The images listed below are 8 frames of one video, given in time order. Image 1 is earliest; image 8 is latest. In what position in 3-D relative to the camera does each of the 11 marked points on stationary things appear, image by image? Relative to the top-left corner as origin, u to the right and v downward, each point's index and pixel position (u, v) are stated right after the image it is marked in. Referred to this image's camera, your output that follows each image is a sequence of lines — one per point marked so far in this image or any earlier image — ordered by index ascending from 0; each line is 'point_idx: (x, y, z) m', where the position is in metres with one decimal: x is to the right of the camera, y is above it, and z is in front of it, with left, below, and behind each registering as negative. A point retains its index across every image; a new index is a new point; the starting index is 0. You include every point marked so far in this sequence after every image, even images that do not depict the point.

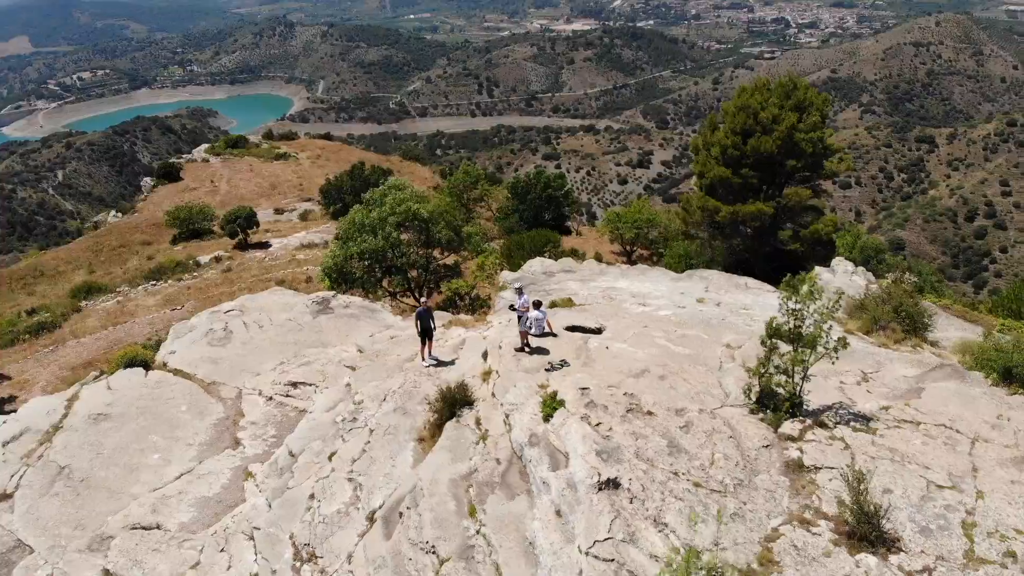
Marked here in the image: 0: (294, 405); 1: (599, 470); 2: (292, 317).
0: (-3.6, -1.9, +13.7) m
1: (+1.0, -2.1, +9.6) m
2: (-4.5, -0.6, +17.2) m
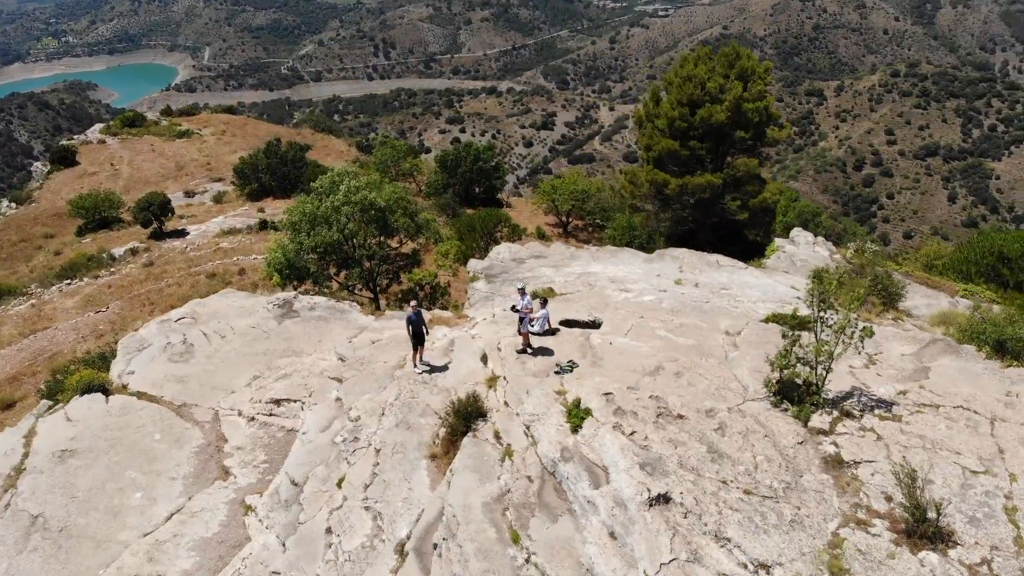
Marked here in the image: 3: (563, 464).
0: (-3.6, -2.1, +12.8) m
1: (+1.5, -2.2, +9.2) m
2: (-5.0, -0.7, +16.1) m
3: (+0.6, -2.1, +9.9) m
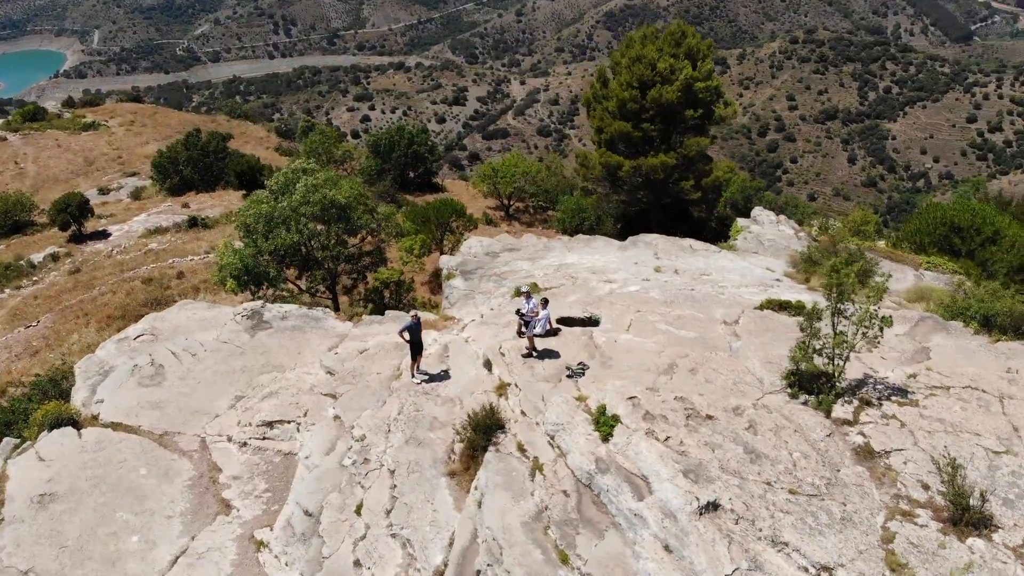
0: (-3.5, -2.3, +12.1) m
1: (+2.0, -2.3, +9.1) m
2: (-5.2, -0.9, +15.1) m
3: (+1.0, -2.2, +9.7) m
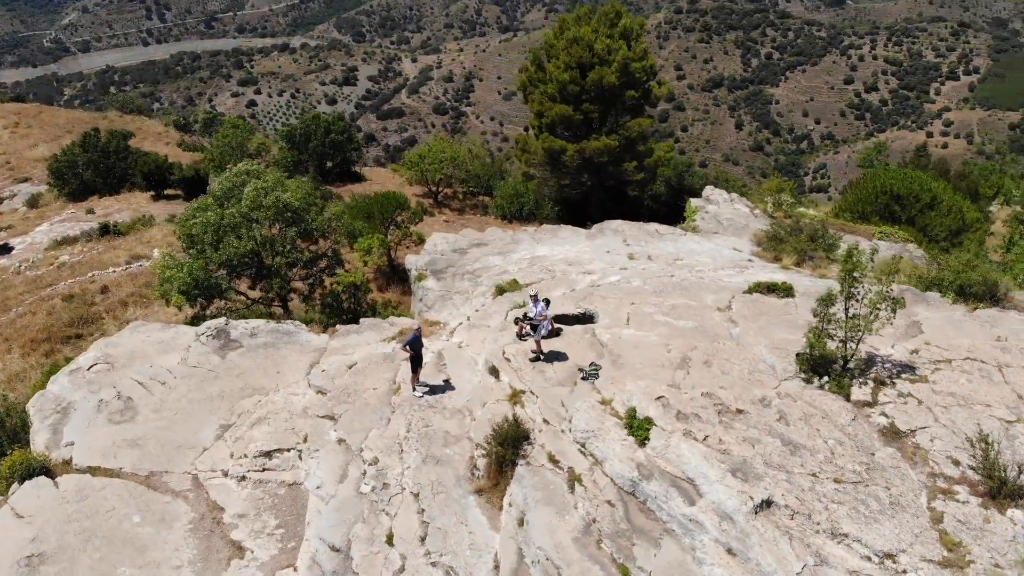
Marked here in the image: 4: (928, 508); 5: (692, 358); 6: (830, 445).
0: (-3.2, -2.6, +11.4) m
1: (+2.6, -2.2, +9.0) m
2: (-5.4, -1.3, +14.1) m
3: (+1.5, -2.2, +9.5) m
4: (+4.5, -2.4, +9.0) m
5: (+2.6, -1.0, +11.7) m
6: (+3.8, -1.9, +9.8) m
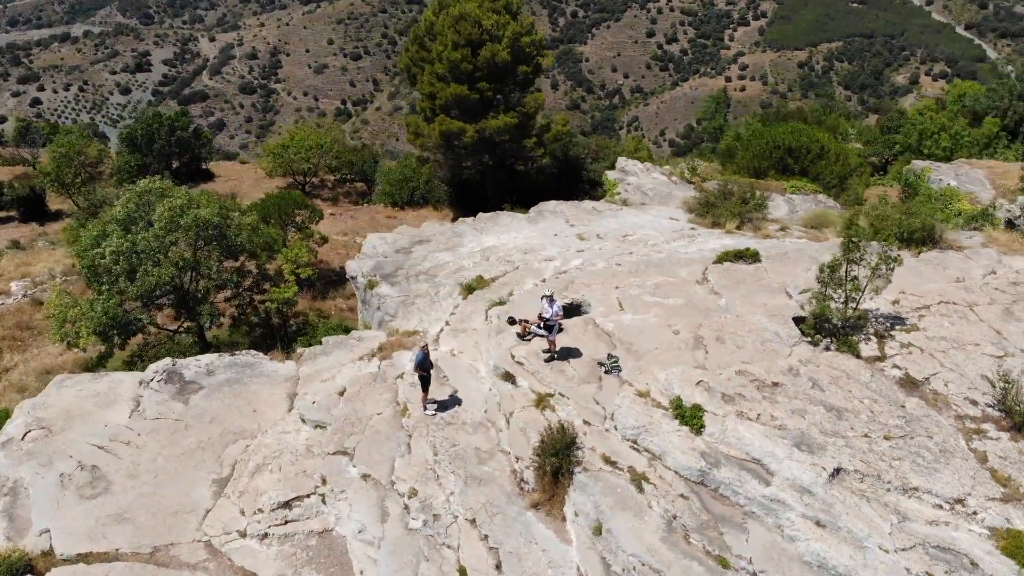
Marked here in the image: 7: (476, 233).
0: (-2.6, -3.1, +10.5) m
1: (+3.5, -2.0, +9.3) m
2: (-5.5, -1.9, +12.7) m
3: (+2.3, -2.1, +9.6) m
4: (+5.4, -1.9, +9.7) m
5: (+2.7, -0.7, +11.9) m
6: (+4.4, -1.4, +10.3) m
7: (-0.8, +1.1, +17.2) m
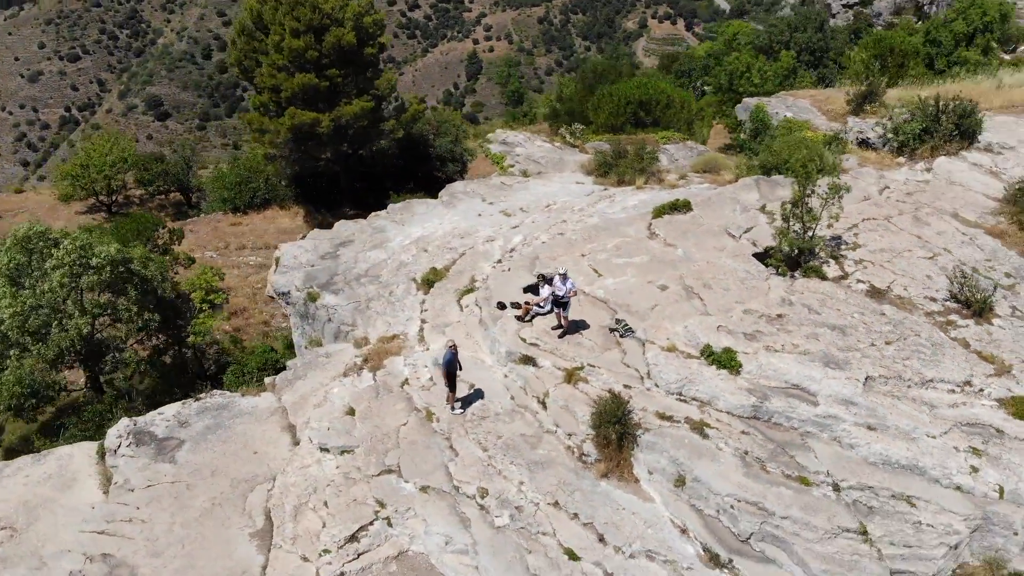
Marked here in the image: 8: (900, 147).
0: (-1.6, -3.3, +10.1) m
1: (+4.3, -1.1, +10.5) m
2: (-5.1, -2.7, +11.4) m
3: (+3.2, -1.4, +10.4) m
4: (+6.0, -0.7, +11.3) m
5: (+2.7, 0.0, +12.7) m
6: (+4.9, -0.4, +11.6) m
7: (-2.4, +1.2, +16.8) m
8: (+8.1, +2.9, +17.2) m
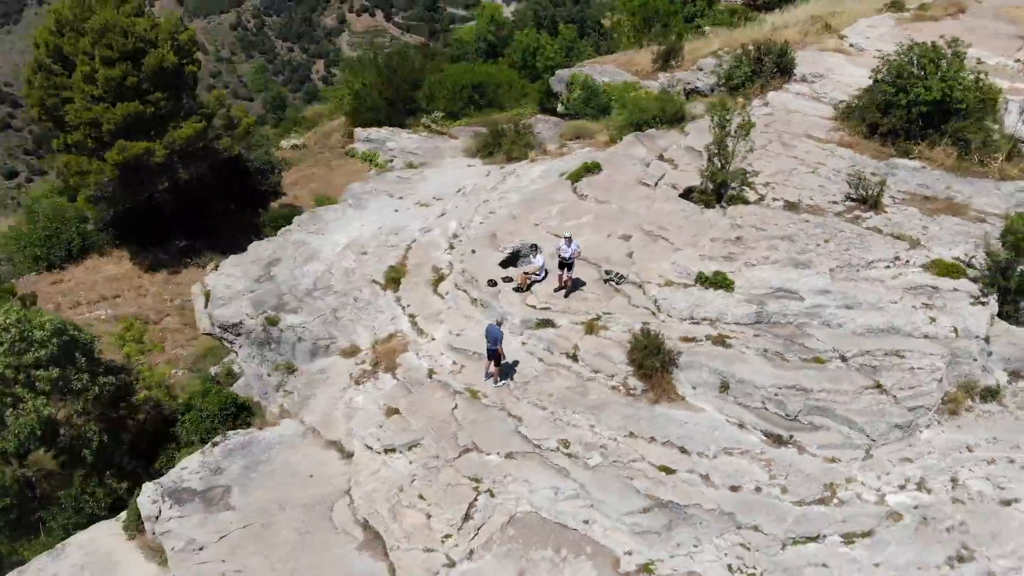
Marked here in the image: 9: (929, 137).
0: (-0.2, -3.0, +10.6) m
1: (+4.7, +0.2, +12.7) m
2: (-3.9, -3.2, +10.8) m
3: (+3.8, -0.3, +12.4) m
4: (+6.0, +1.0, +14.0) m
5: (+2.3, +1.0, +14.3) m
6: (+4.7, +1.0, +14.0) m
7: (-3.9, +1.0, +16.6) m
8: (+5.4, +4.8, +20.1) m
9: (+8.2, +3.0, +16.1) m
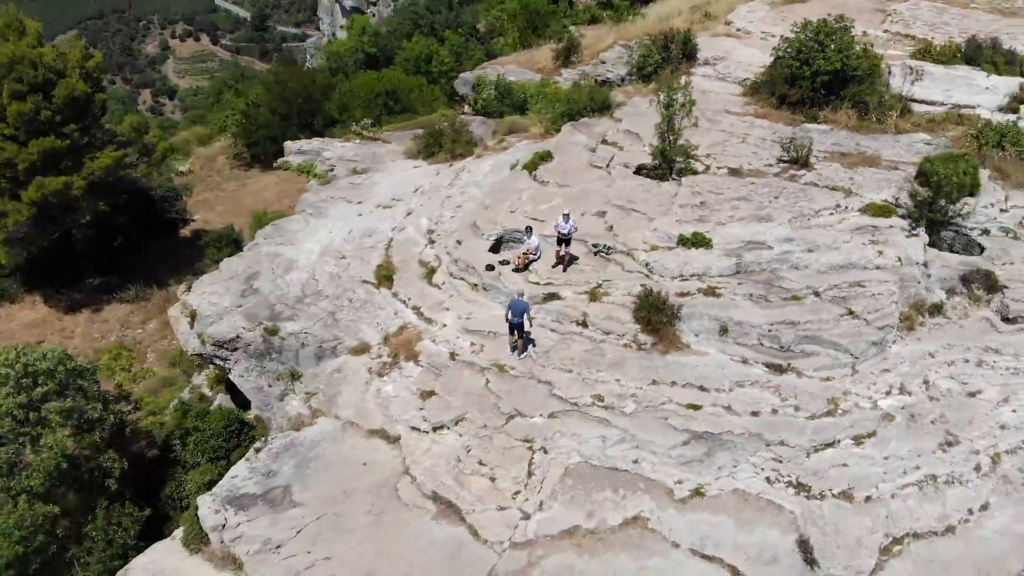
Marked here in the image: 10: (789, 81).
0: (+0.7, -2.7, +11.6) m
1: (+4.7, +1.1, +14.5) m
2: (-3.0, -3.3, +11.1) m
3: (+3.9, +0.5, +14.0) m
4: (+5.6, +2.0, +16.0) m
5: (+2.0, +1.6, +15.6) m
6: (+4.4, +1.9, +15.7) m
7: (-4.5, +0.8, +16.9) m
8: (+3.5, +5.6, +21.9) m
9: (+7.1, +4.1, +18.5) m
10: (+6.3, +4.7, +18.9) m
